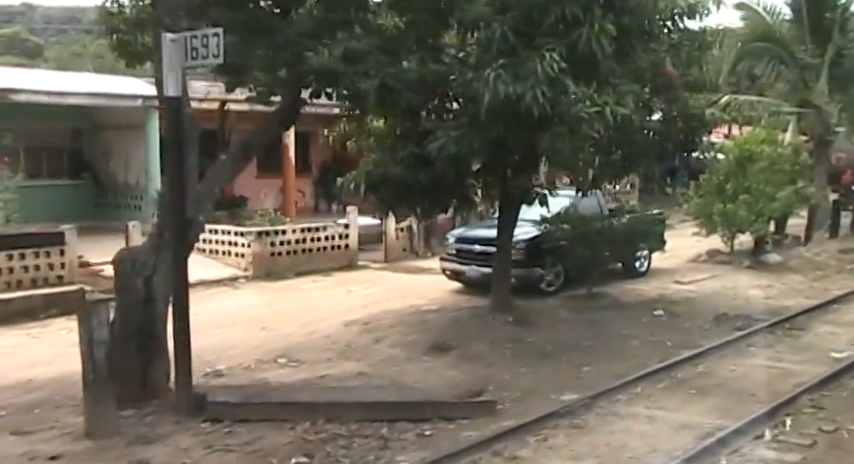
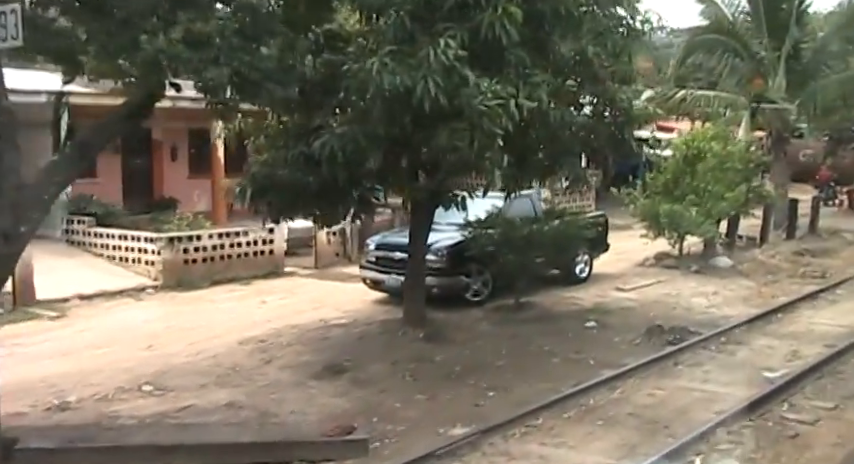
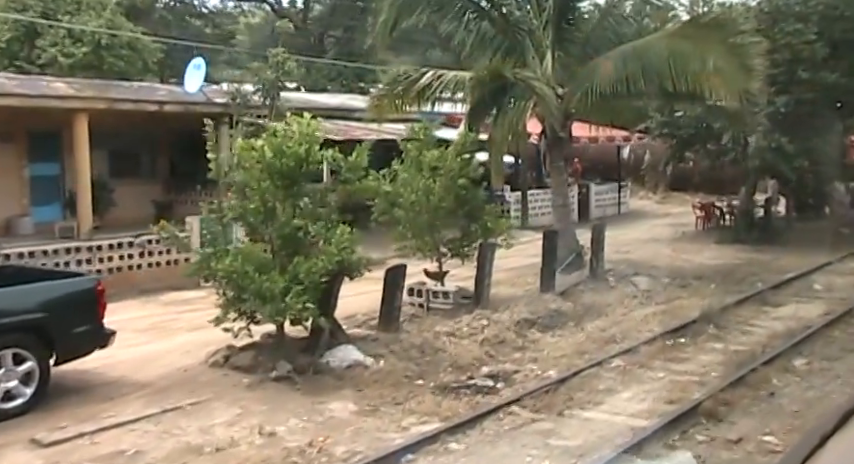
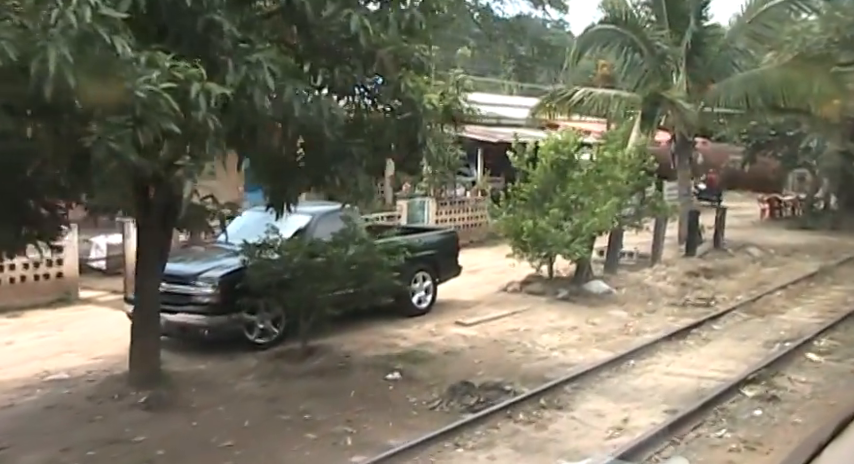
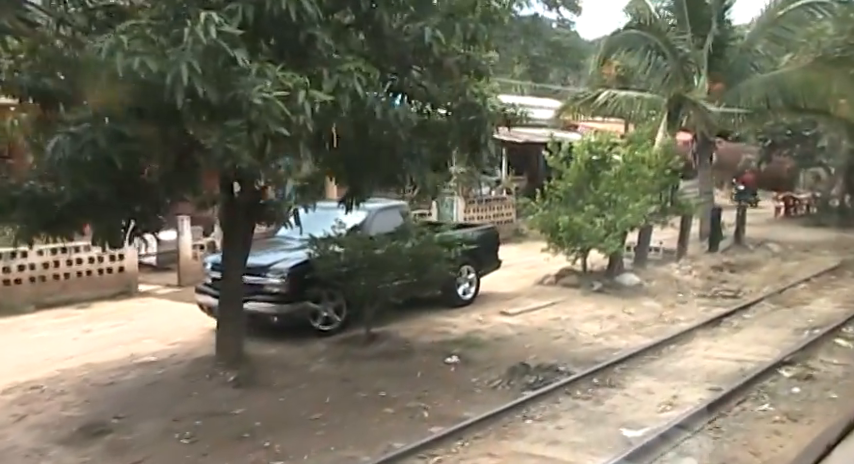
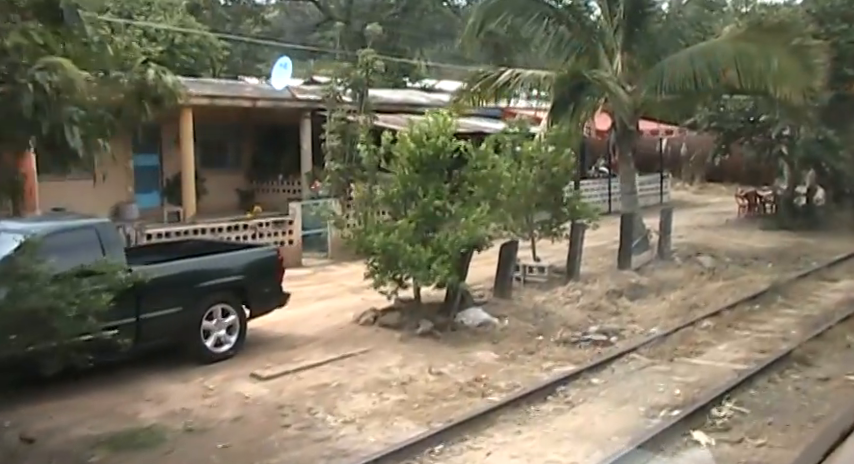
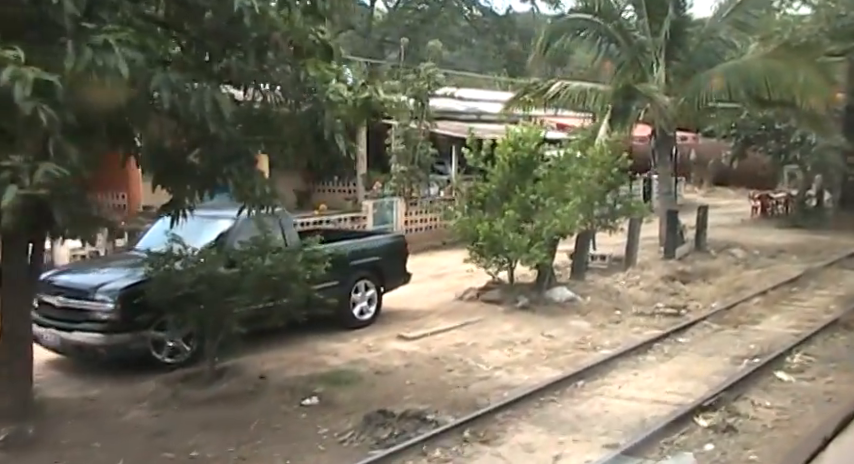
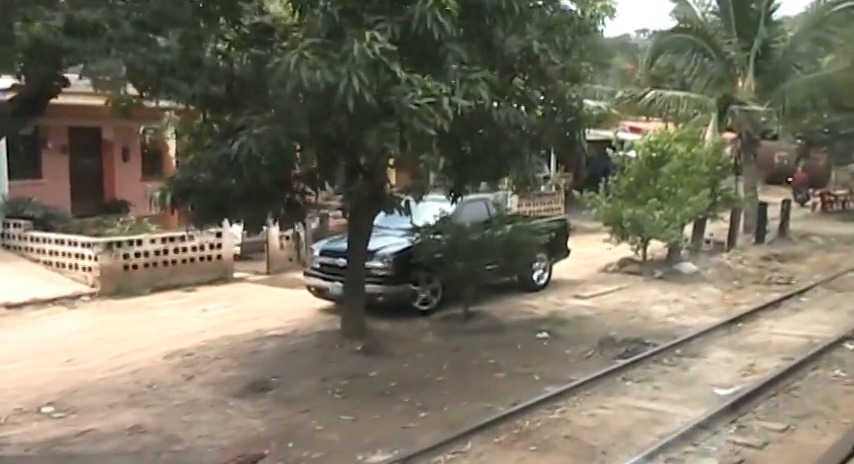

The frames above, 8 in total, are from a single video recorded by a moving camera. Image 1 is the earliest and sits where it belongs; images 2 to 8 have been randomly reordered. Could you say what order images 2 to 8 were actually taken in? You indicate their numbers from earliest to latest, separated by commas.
2, 8, 5, 4, 7, 6, 3
